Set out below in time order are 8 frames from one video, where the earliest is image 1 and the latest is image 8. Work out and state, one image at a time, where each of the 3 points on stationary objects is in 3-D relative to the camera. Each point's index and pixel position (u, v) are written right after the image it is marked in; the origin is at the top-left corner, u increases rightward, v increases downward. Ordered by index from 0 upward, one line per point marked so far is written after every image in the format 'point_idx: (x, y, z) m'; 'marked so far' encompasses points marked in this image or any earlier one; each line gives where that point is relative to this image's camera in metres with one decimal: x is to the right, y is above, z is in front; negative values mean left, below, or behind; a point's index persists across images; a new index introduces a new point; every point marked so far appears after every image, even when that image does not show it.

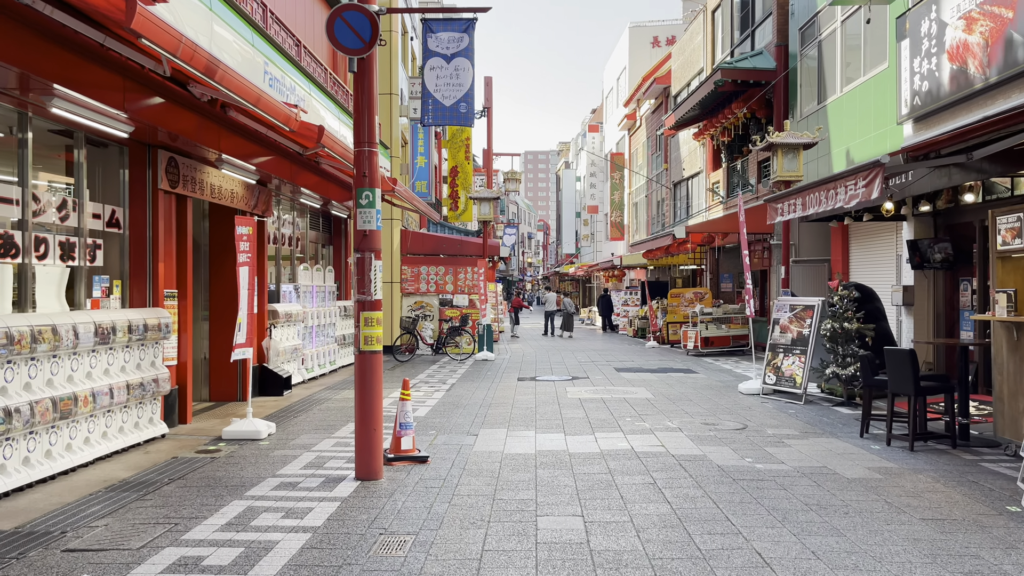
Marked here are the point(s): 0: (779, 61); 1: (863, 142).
0: (+6.1, +5.2, +18.6) m
1: (+6.0, +2.5, +14.1) m
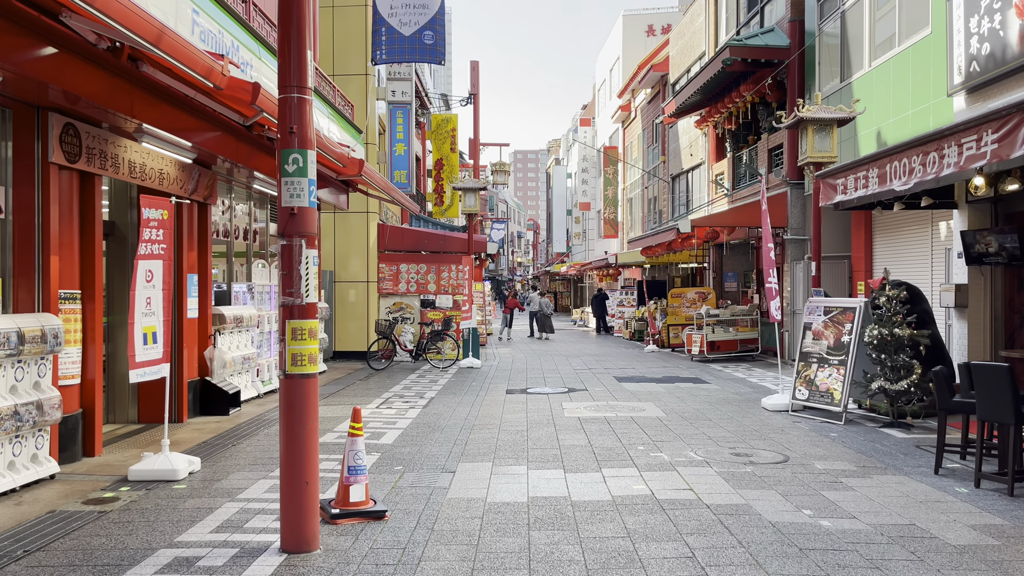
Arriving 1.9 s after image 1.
0: (+5.8, +5.2, +16.9) m
1: (+5.8, +2.5, +12.4) m
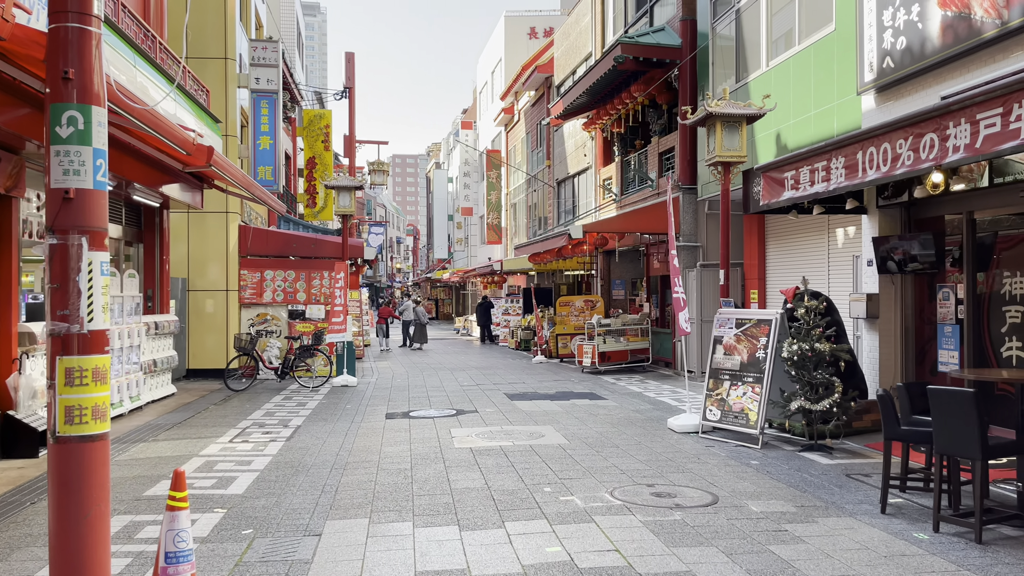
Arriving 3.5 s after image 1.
0: (+3.5, +5.0, +16.3) m
1: (+4.1, +2.4, +11.8) m
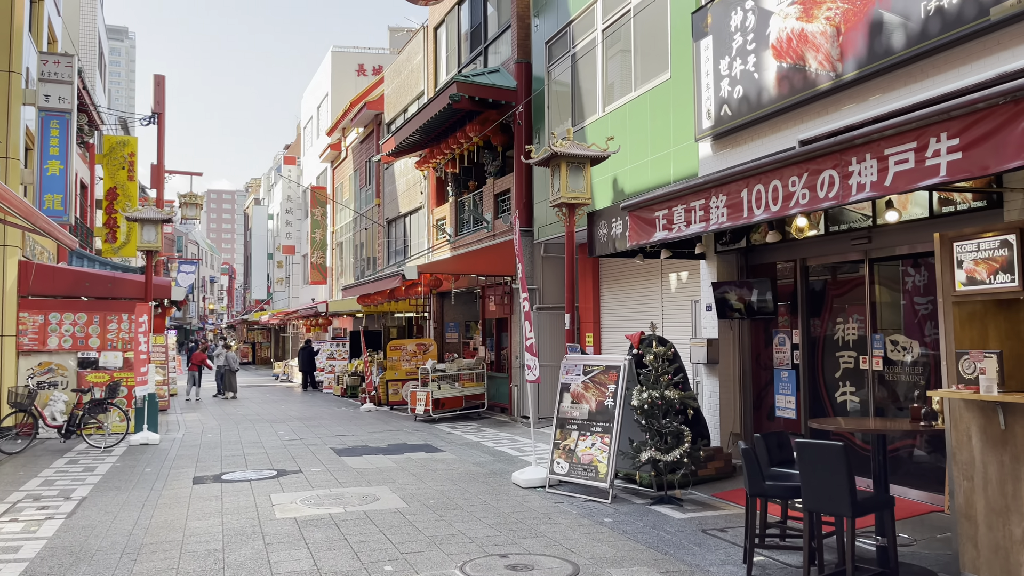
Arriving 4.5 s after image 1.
0: (+0.1, +4.2, +16.2) m
1: (+1.8, +1.7, +11.8) m
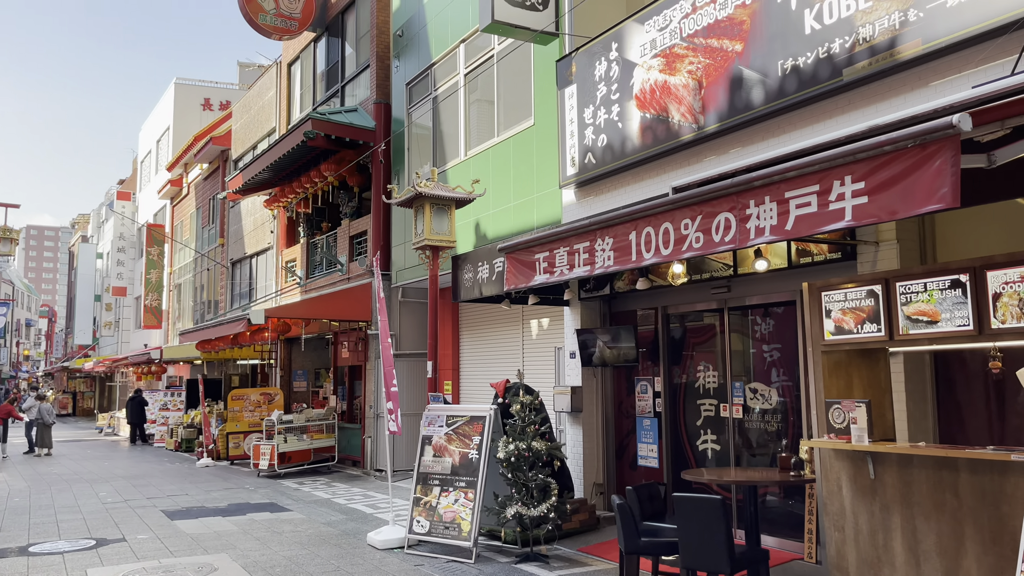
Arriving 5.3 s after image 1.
0: (-2.6, +3.3, +15.8) m
1: (-0.2, +1.1, +11.7) m
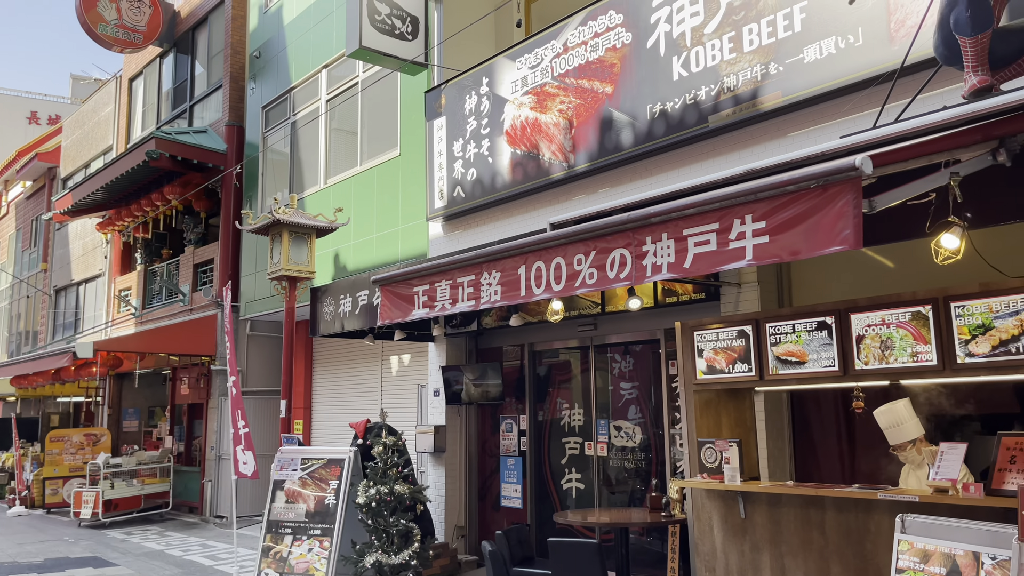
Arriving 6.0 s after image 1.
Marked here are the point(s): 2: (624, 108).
0: (-5.2, +2.7, +15.0) m
1: (-2.2, +0.6, +11.3) m
2: (+1.0, +1.6, +7.1) m
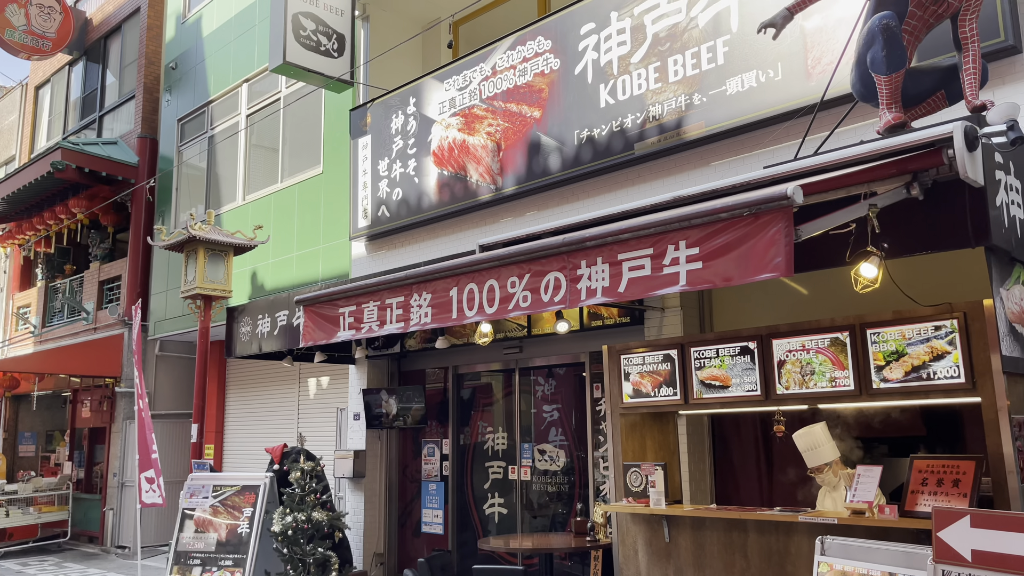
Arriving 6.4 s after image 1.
0: (-6.6, +2.3, +14.4) m
1: (-3.2, +0.3, +11.0) m
2: (+0.3, +1.4, +7.2) m
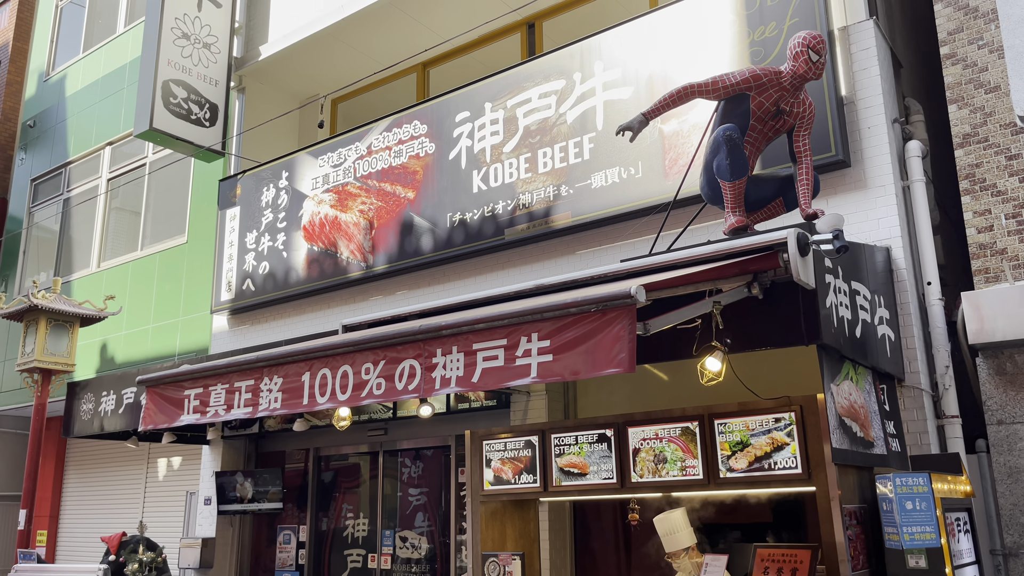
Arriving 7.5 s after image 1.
0: (-8.7, +1.2, +13.4) m
1: (-4.9, -0.6, +10.3) m
2: (-0.8, +0.7, +7.2) m
